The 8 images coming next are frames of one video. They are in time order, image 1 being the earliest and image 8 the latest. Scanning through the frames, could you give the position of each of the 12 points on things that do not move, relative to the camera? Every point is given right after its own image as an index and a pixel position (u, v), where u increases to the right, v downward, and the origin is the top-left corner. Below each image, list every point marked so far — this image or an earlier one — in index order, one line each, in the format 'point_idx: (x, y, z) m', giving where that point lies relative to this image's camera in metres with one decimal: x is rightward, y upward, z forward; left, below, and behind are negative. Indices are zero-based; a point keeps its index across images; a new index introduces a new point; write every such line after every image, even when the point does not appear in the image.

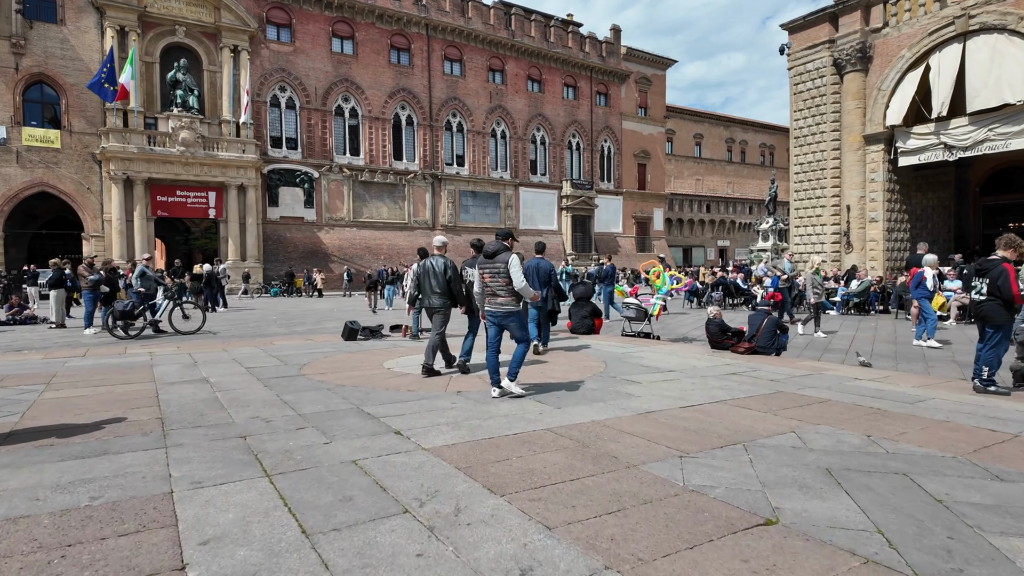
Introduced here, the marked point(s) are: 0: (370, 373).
0: (-1.7, -1.0, +7.1) m
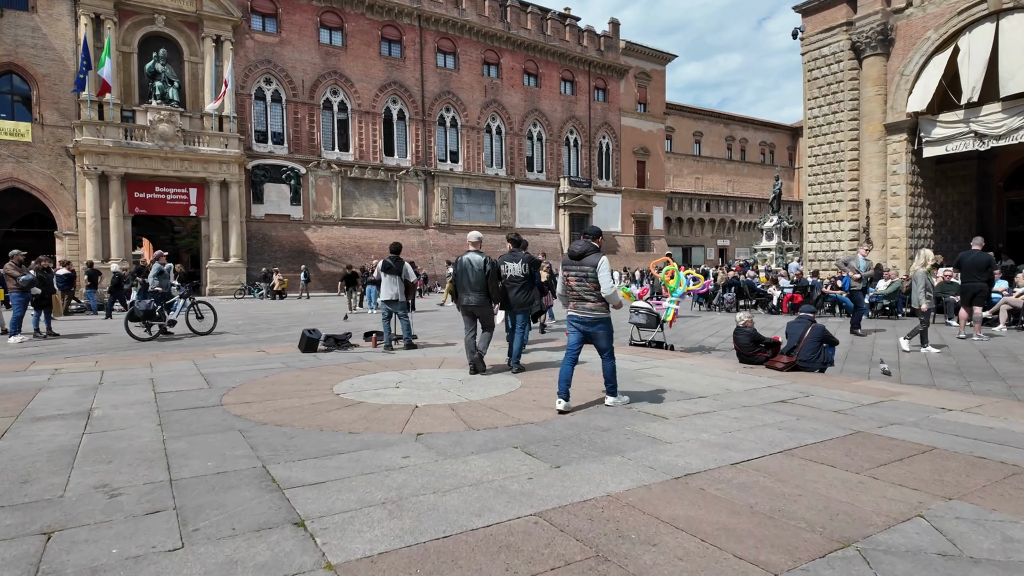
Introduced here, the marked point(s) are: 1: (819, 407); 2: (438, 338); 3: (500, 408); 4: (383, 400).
0: (-1.8, -1.1, +5.4) m
1: (+2.8, -1.1, +5.4) m
2: (-1.5, -1.0, +11.3) m
3: (-0.1, -1.1, +5.1) m
4: (-1.2, -1.1, +5.6) m
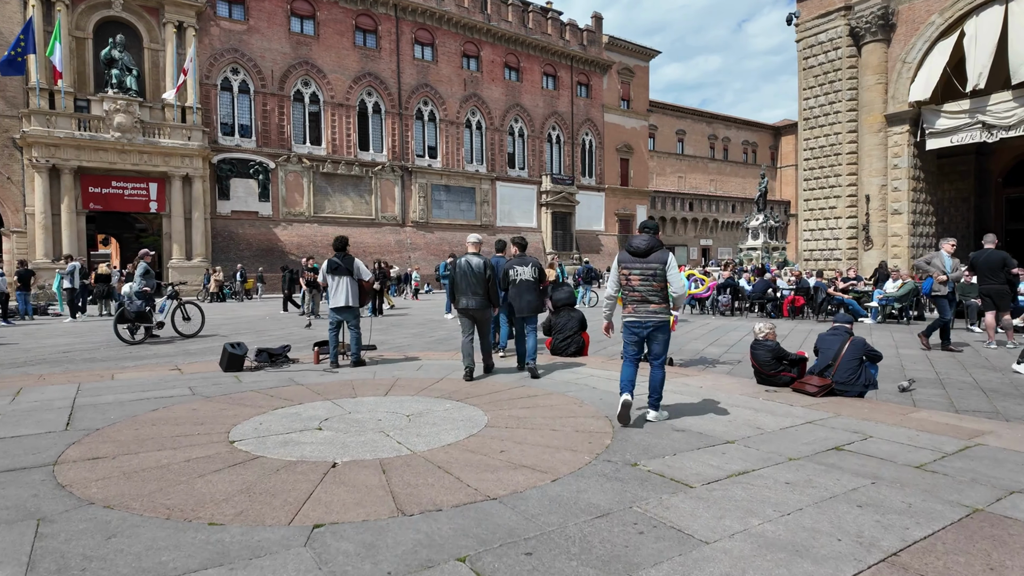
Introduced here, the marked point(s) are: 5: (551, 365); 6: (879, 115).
0: (-2.1, -1.1, +3.9) m
1: (+2.5, -1.1, +3.9) m
2: (-1.9, -1.0, +9.7) m
3: (-0.4, -1.1, +3.6) m
4: (-1.5, -1.1, +4.0) m
5: (+0.5, -1.0, +7.9) m
6: (+11.7, +5.5, +19.0) m
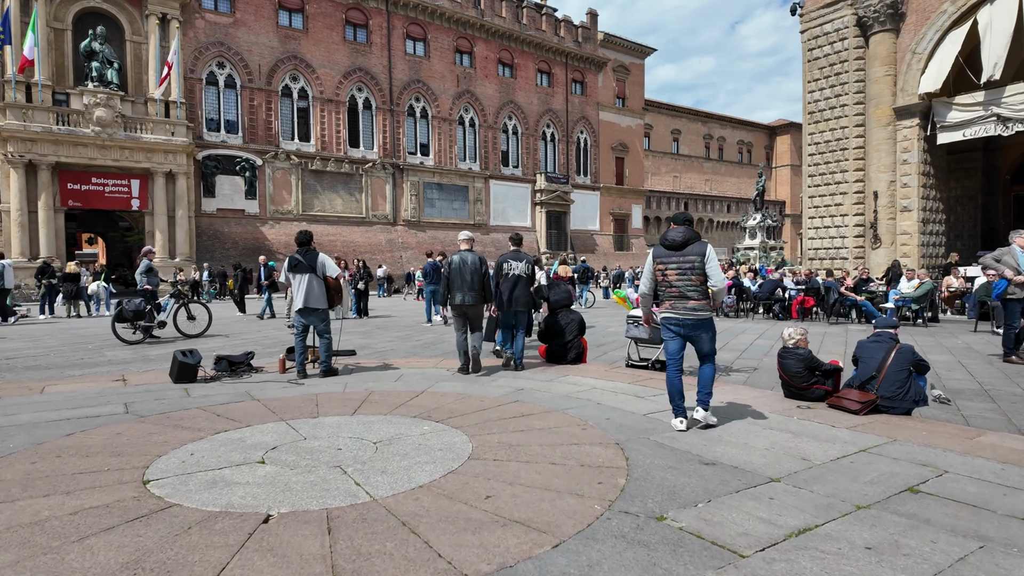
0: (-2.2, -1.1, +3.0) m
1: (+2.4, -1.1, +3.0) m
2: (-2.0, -1.0, +8.8) m
3: (-0.4, -1.1, +2.7) m
4: (-1.6, -1.1, +3.1) m
5: (+0.4, -1.0, +7.0) m
6: (+11.5, +5.5, +18.3) m
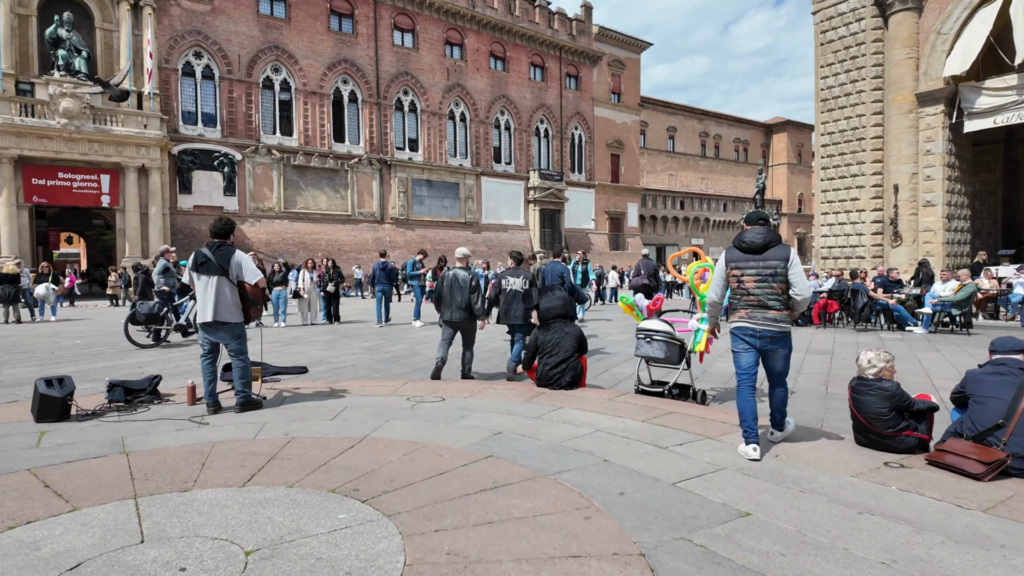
0: (-2.3, -1.2, +1.4) m
1: (+2.3, -1.2, +1.5) m
2: (-2.3, -1.1, +7.2) m
3: (-0.6, -1.2, +1.1) m
4: (-1.7, -1.2, +1.6) m
5: (+0.2, -1.0, +5.5) m
6: (+11.2, +5.4, +16.8) m
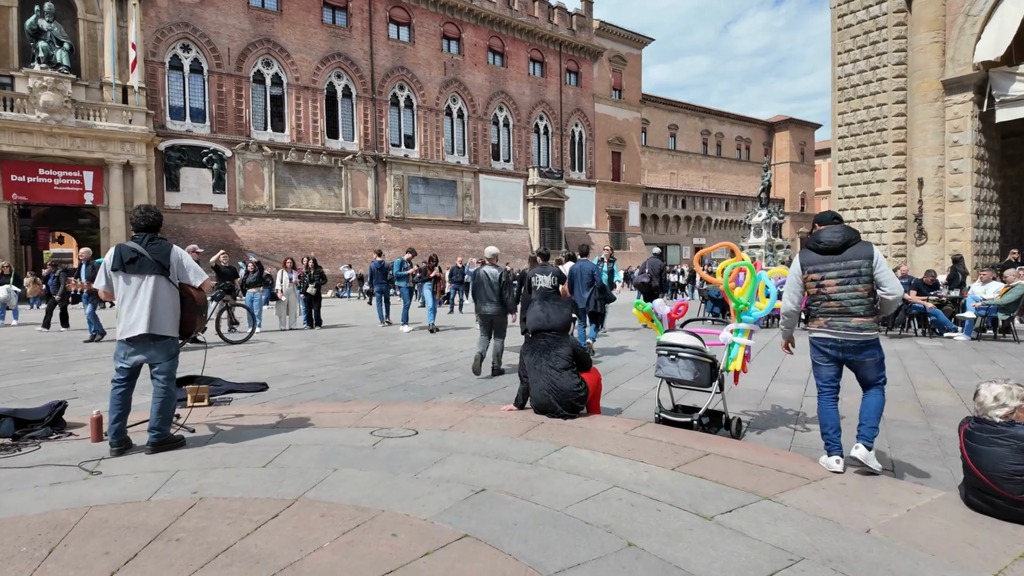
0: (-2.4, -1.2, +0.2) m
1: (+2.2, -1.2, +0.4) m
2: (-2.3, -1.1, +6.1) m
3: (-0.6, -1.2, 0.0) m
4: (-1.8, -1.2, +0.4) m
5: (+0.1, -1.1, +4.3) m
6: (+11.1, +5.4, +15.7) m
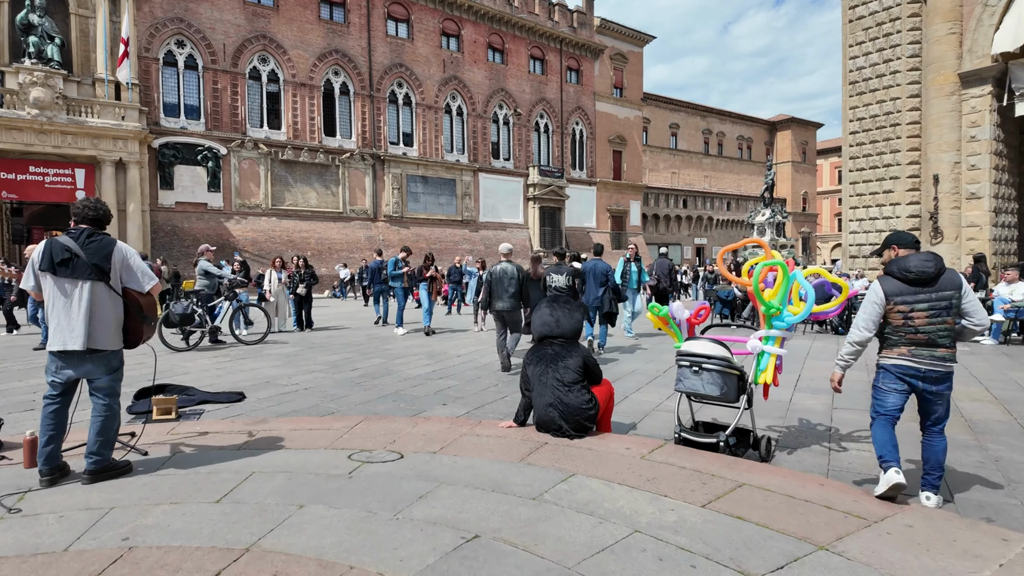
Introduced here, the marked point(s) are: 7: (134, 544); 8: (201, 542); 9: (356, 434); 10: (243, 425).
0: (-2.4, -1.2, -0.4) m
1: (+2.2, -1.2, -0.2) m
2: (-2.3, -1.1, +5.5) m
3: (-0.7, -1.2, -0.6) m
4: (-1.8, -1.2, -0.2) m
5: (+0.1, -1.1, +3.8) m
6: (+11.1, +5.4, +15.1) m
7: (-1.7, -1.1, +2.7) m
8: (-1.4, -1.1, +2.7) m
9: (-1.2, -1.1, +4.5) m
10: (-2.2, -1.1, +4.8) m
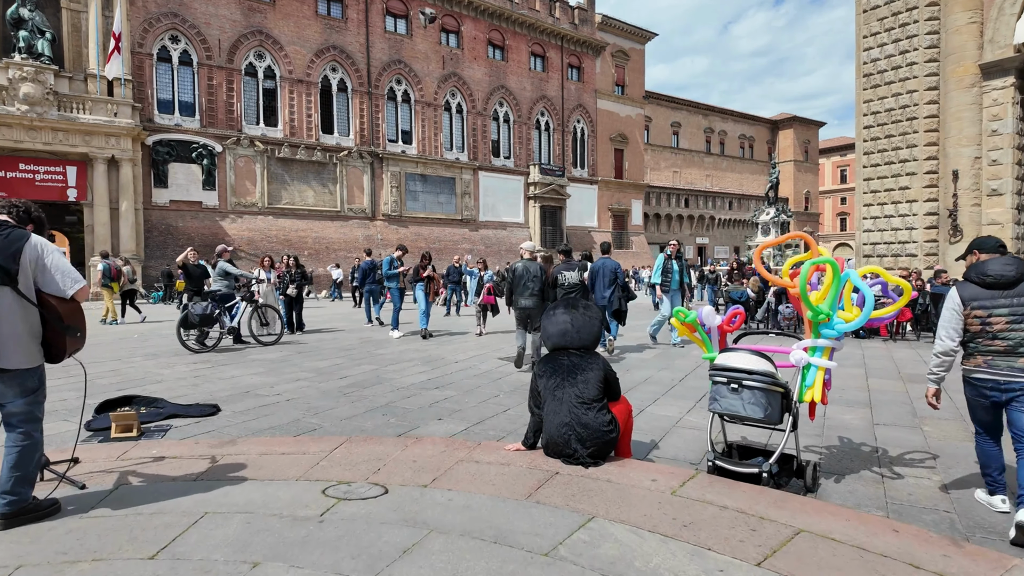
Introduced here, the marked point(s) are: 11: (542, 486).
0: (-2.4, -1.2, -1.0) m
1: (+2.2, -1.2, -0.9) m
2: (-2.3, -1.1, +4.9) m
3: (-0.6, -1.2, -1.2) m
4: (-1.8, -1.2, -0.8) m
5: (+0.2, -1.1, +3.1) m
6: (+11.1, +5.4, +14.5) m
7: (-1.6, -1.1, +2.0) m
8: (-1.4, -1.1, +2.1) m
9: (-1.1, -1.1, +3.8) m
10: (-2.1, -1.1, +4.2) m
11: (+0.2, -1.1, +3.3) m
